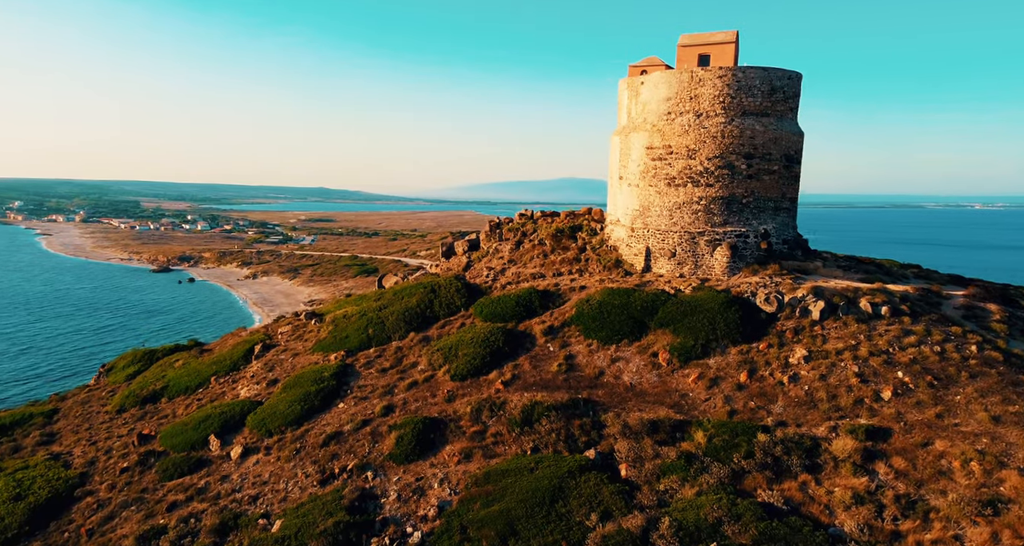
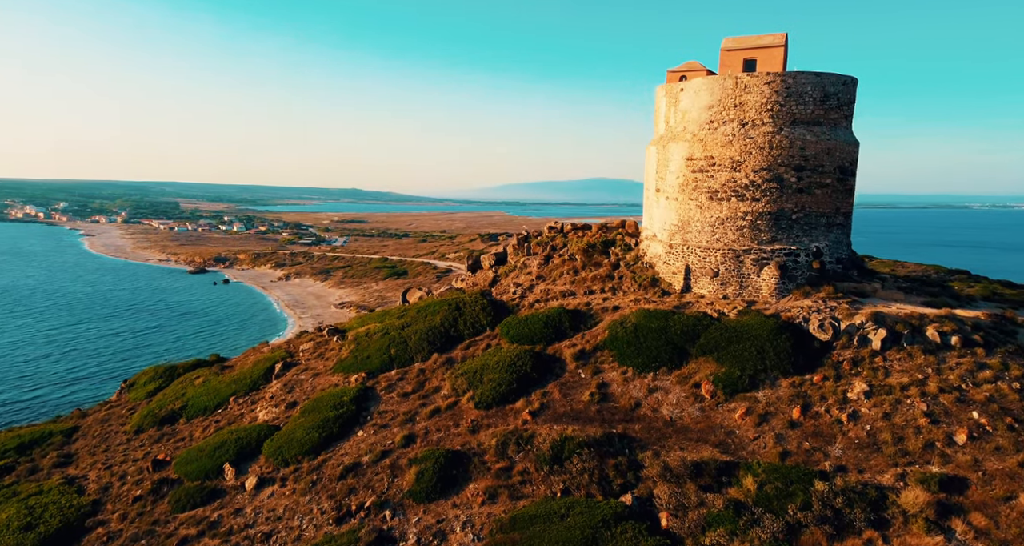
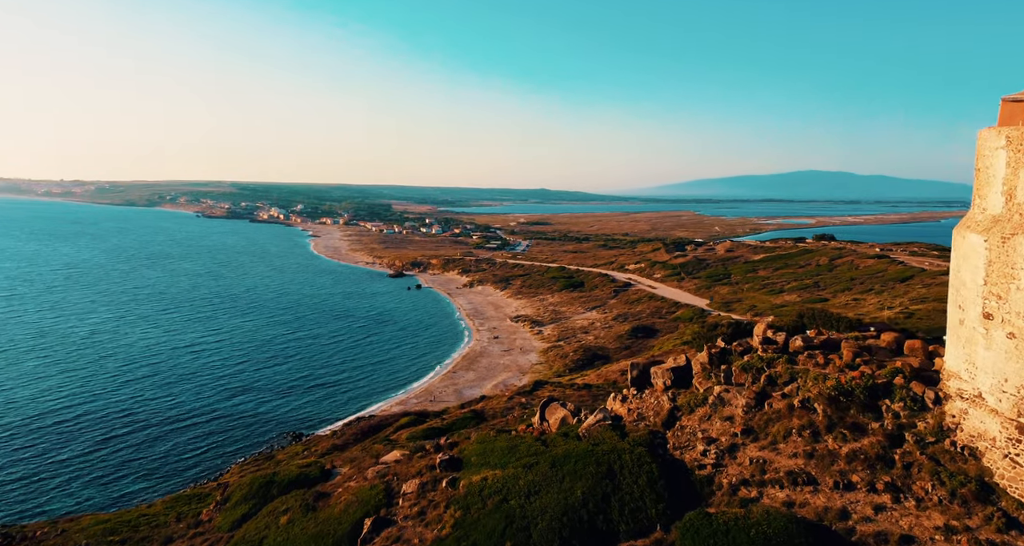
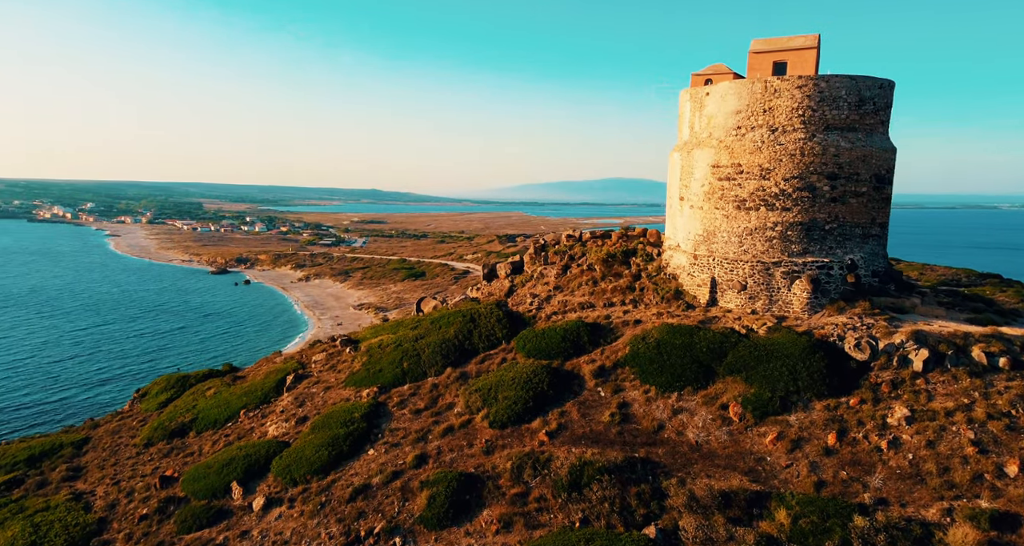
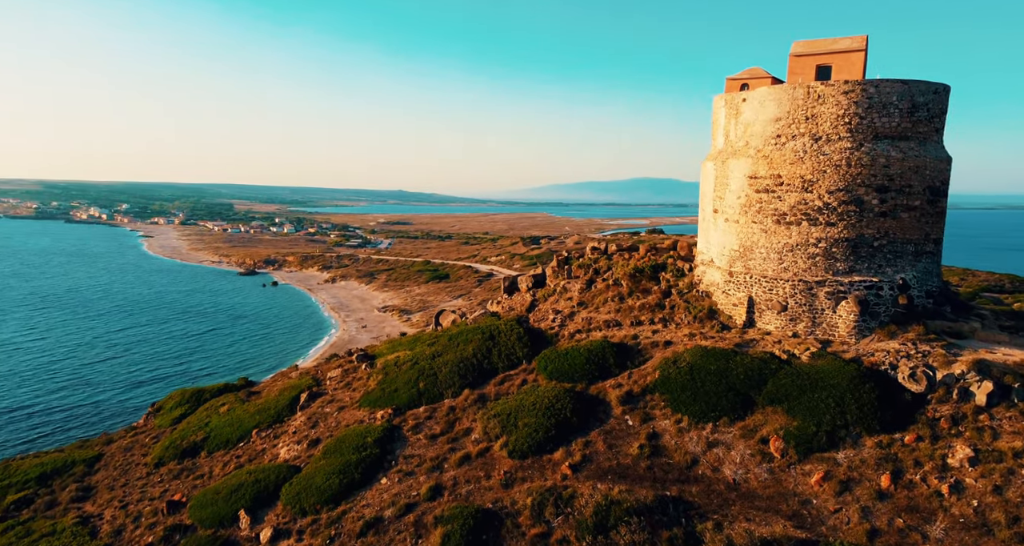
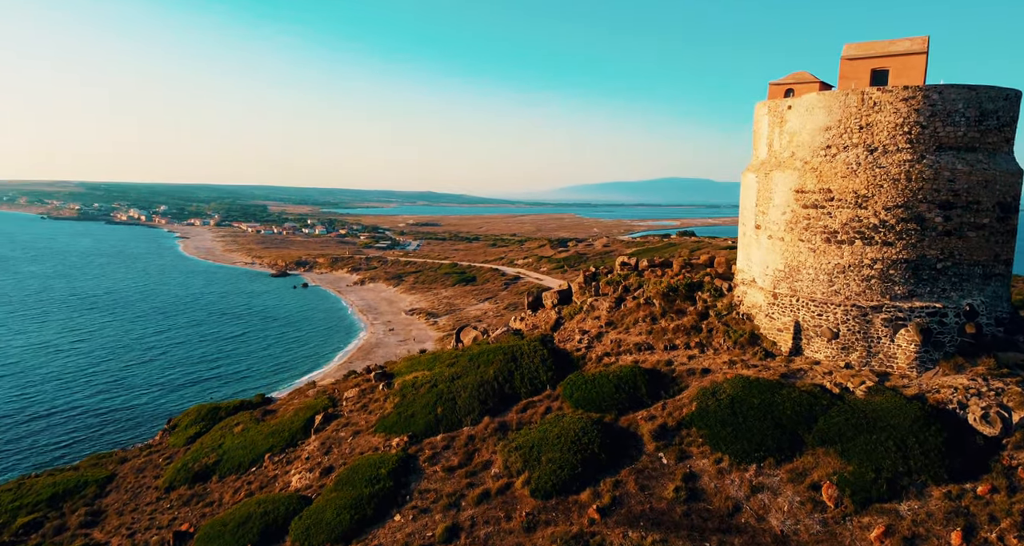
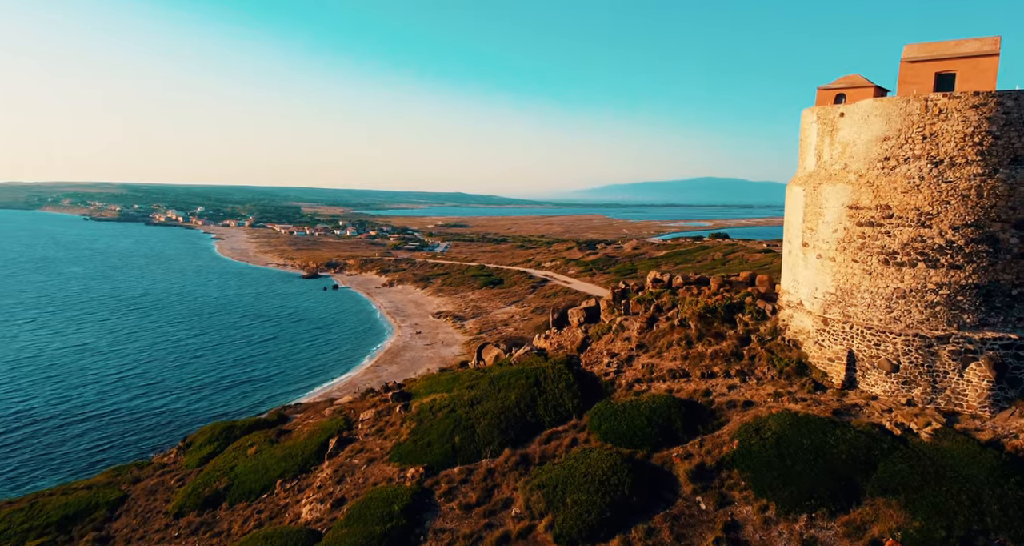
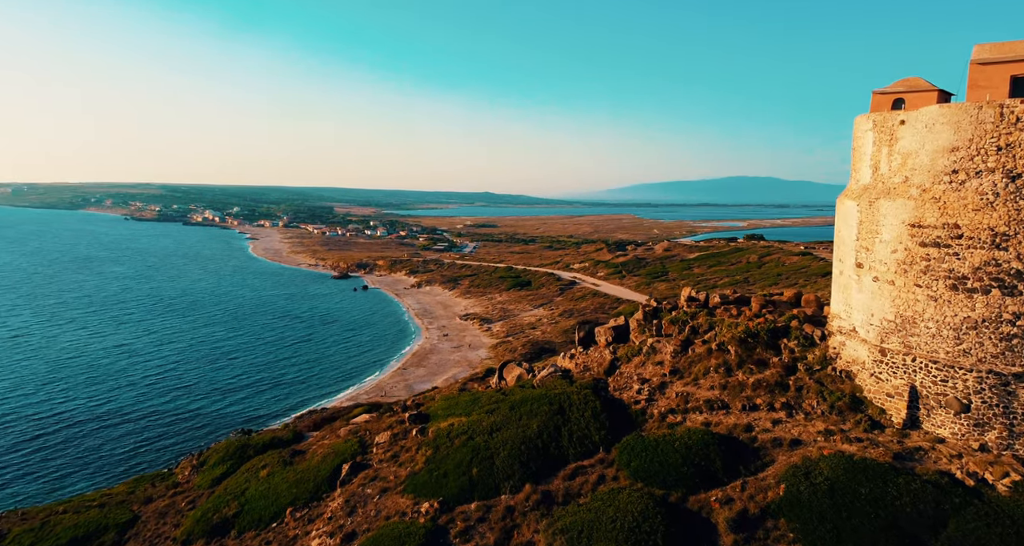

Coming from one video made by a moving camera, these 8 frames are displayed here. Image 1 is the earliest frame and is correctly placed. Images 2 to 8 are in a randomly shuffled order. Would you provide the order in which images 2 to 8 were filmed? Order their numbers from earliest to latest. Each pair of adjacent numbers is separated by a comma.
2, 4, 5, 6, 7, 8, 3
